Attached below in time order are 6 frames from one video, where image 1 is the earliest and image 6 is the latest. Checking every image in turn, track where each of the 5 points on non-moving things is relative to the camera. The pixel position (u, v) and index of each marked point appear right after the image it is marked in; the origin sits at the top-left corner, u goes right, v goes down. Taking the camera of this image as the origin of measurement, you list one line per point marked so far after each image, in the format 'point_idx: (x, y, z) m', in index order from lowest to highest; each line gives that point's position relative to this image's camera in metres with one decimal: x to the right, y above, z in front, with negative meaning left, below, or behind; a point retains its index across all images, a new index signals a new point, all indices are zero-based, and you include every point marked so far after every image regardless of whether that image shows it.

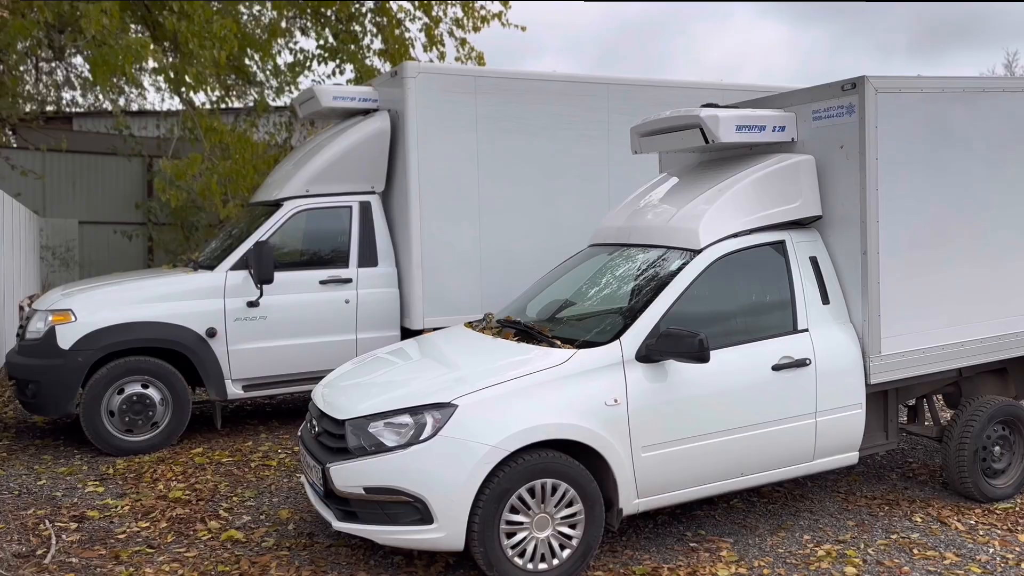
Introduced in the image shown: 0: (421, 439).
0: (-0.4, -0.7, +4.1) m
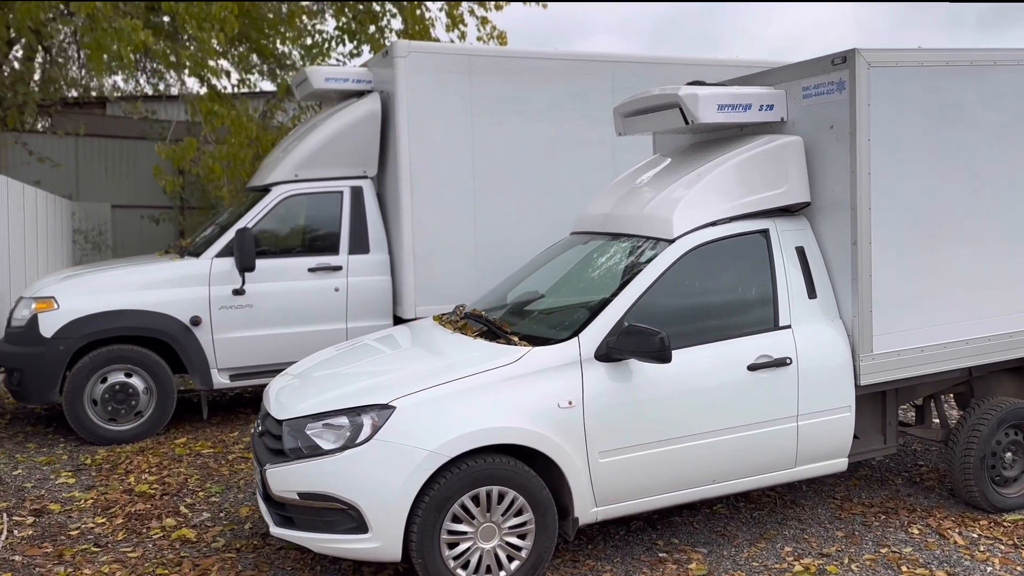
0: (-0.7, -0.7, +3.8) m
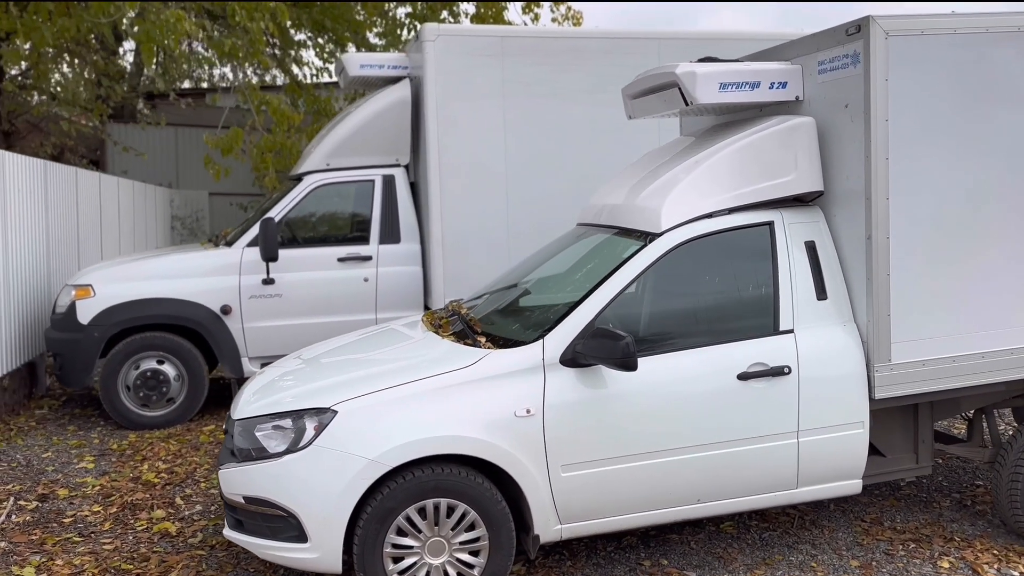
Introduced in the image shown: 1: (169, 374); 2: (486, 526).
0: (-0.9, -0.7, +3.6) m
1: (-2.9, -0.7, +7.2) m
2: (-0.1, -1.1, +3.7) m
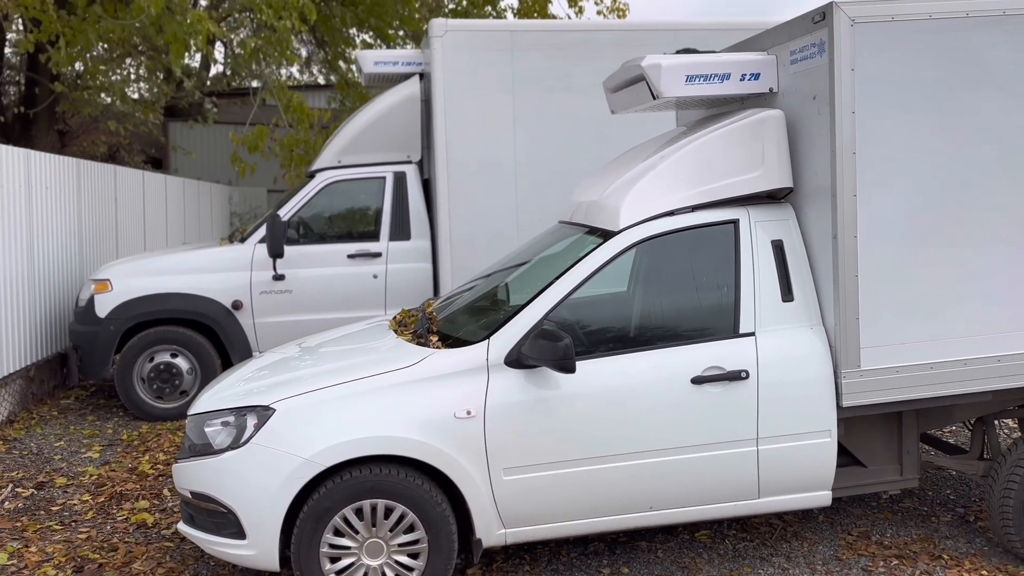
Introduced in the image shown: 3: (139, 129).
0: (-1.2, -0.7, +3.7) m
1: (-2.9, -0.7, +7.4) m
2: (-0.4, -1.0, +3.7) m
3: (-6.8, +2.9, +15.3) m
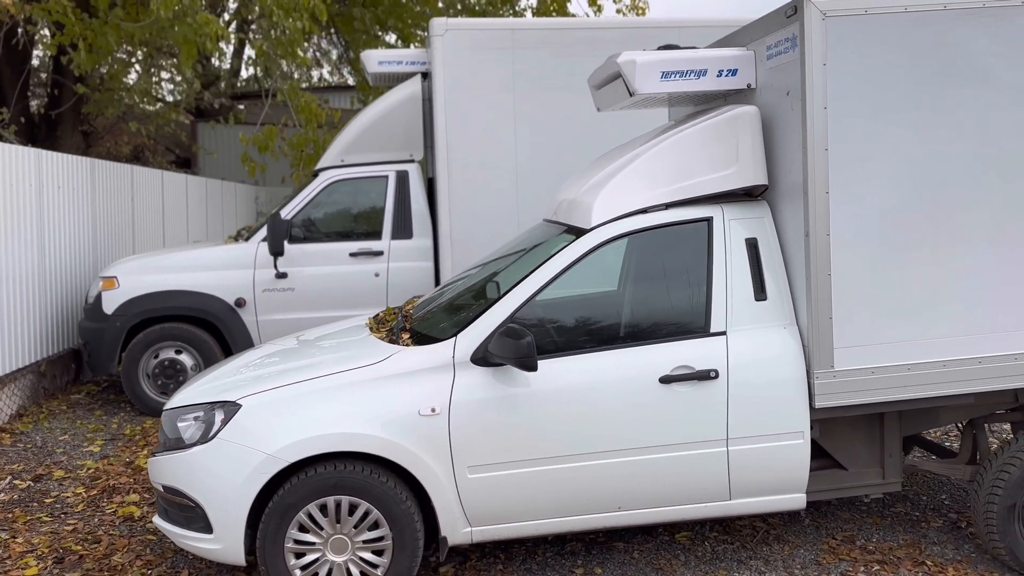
0: (-1.3, -0.7, +3.7) m
1: (-2.9, -0.7, +7.5) m
2: (-0.5, -1.0, +3.7) m
3: (-6.5, +2.9, +15.6) m
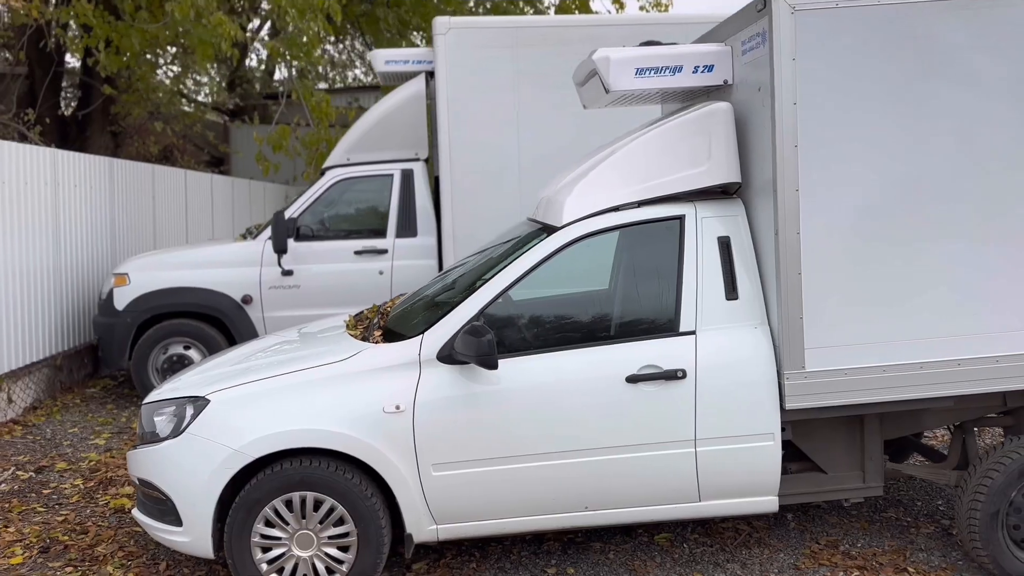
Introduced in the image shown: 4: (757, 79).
0: (-1.5, -0.6, +3.8) m
1: (-2.9, -0.6, +7.6) m
2: (-0.7, -1.0, +3.7) m
3: (-6.0, +3.0, +15.8) m
4: (+1.1, +0.9, +3.7) m
